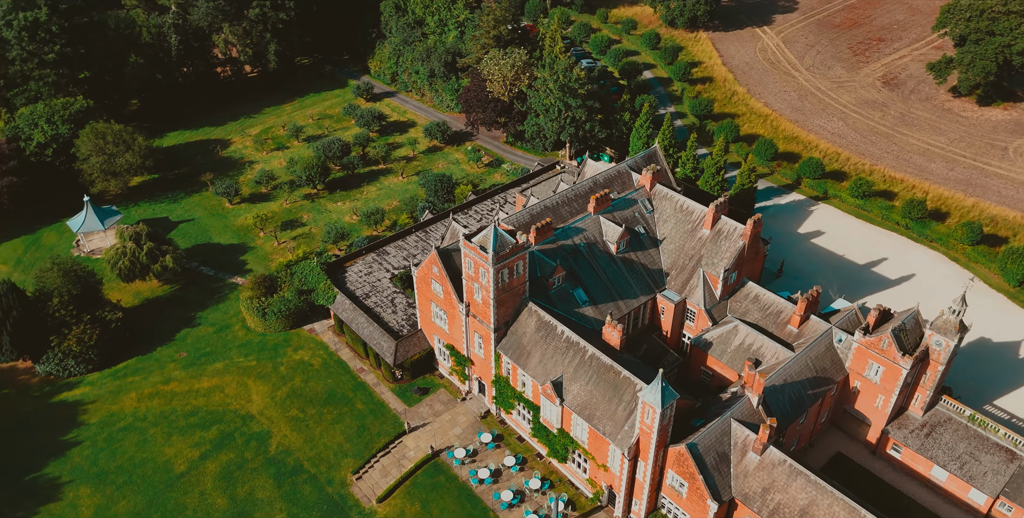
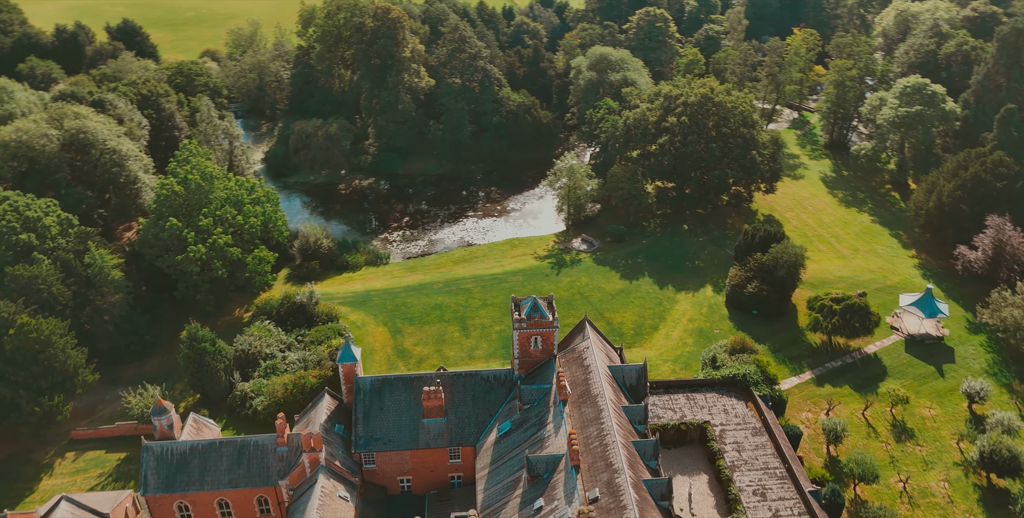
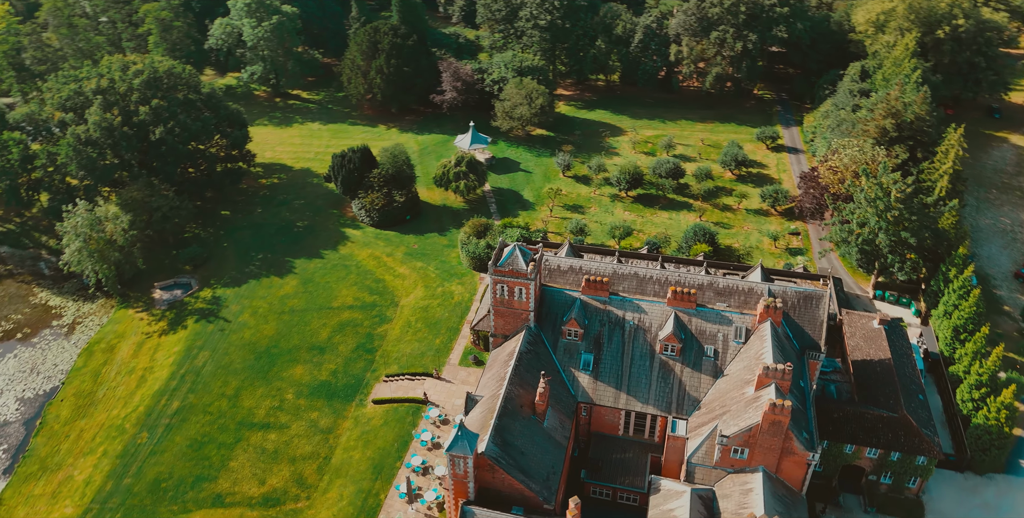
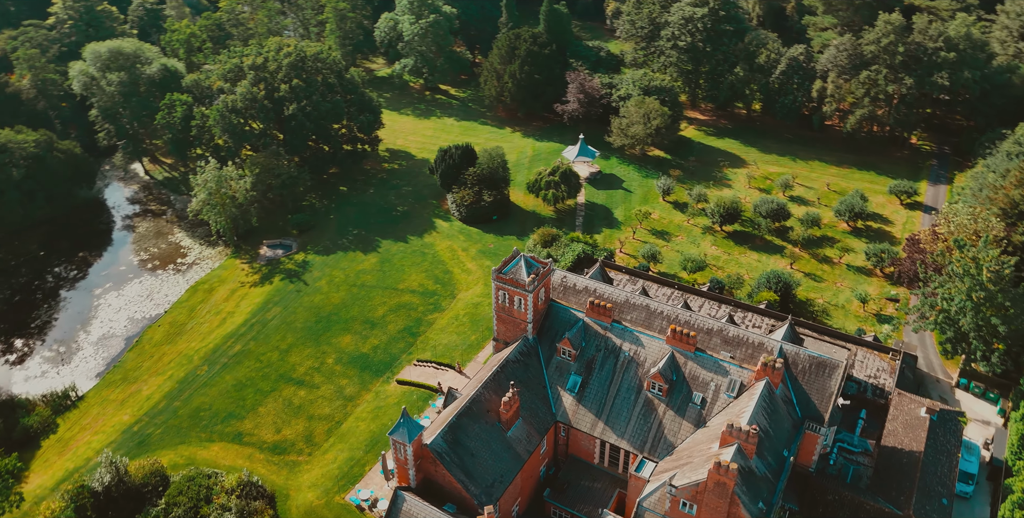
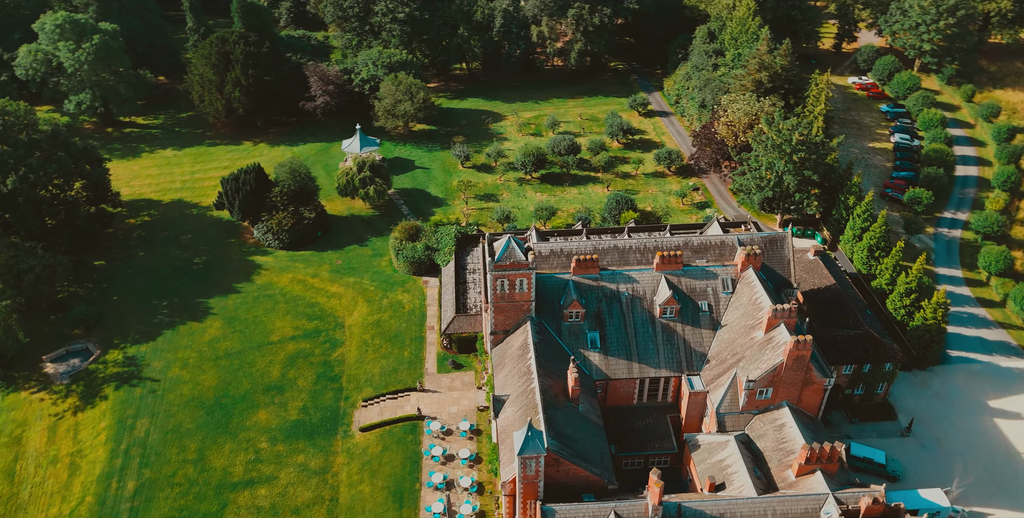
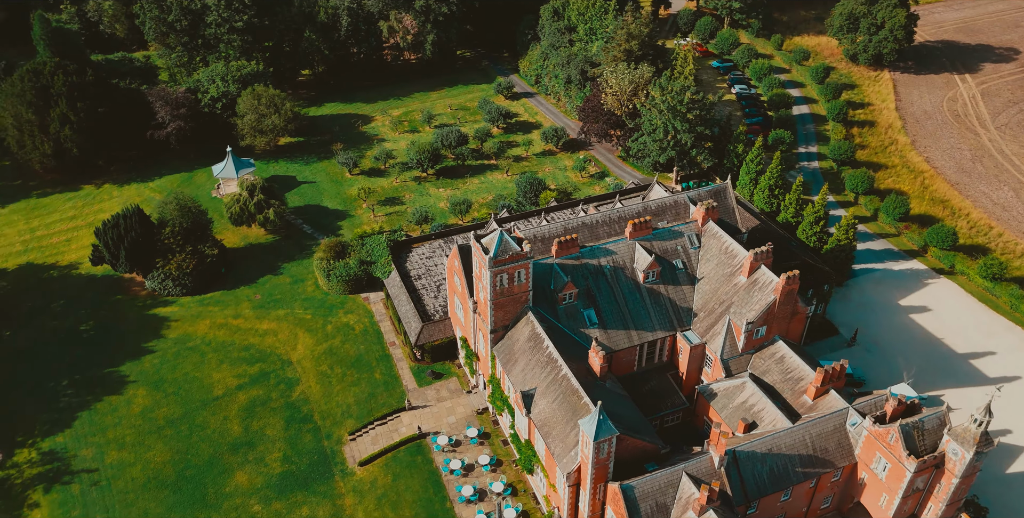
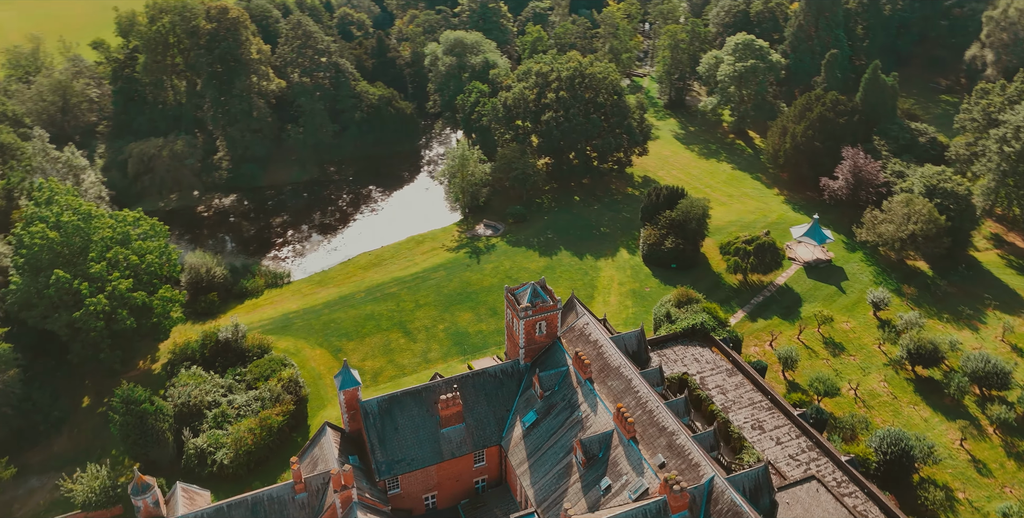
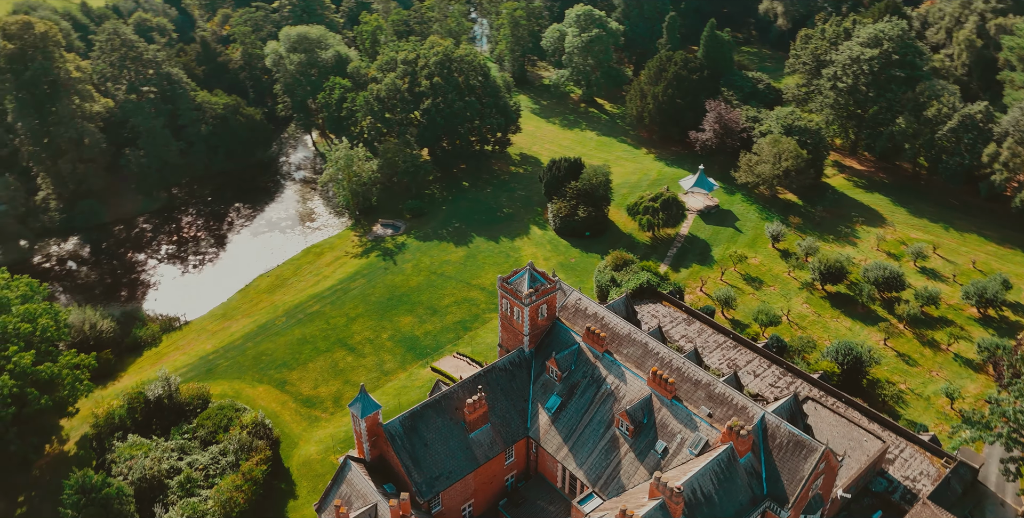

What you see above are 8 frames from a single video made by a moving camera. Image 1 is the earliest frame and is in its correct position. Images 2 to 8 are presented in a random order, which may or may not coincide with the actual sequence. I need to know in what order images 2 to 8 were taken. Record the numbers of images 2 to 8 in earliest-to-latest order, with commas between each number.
6, 5, 3, 4, 8, 7, 2
